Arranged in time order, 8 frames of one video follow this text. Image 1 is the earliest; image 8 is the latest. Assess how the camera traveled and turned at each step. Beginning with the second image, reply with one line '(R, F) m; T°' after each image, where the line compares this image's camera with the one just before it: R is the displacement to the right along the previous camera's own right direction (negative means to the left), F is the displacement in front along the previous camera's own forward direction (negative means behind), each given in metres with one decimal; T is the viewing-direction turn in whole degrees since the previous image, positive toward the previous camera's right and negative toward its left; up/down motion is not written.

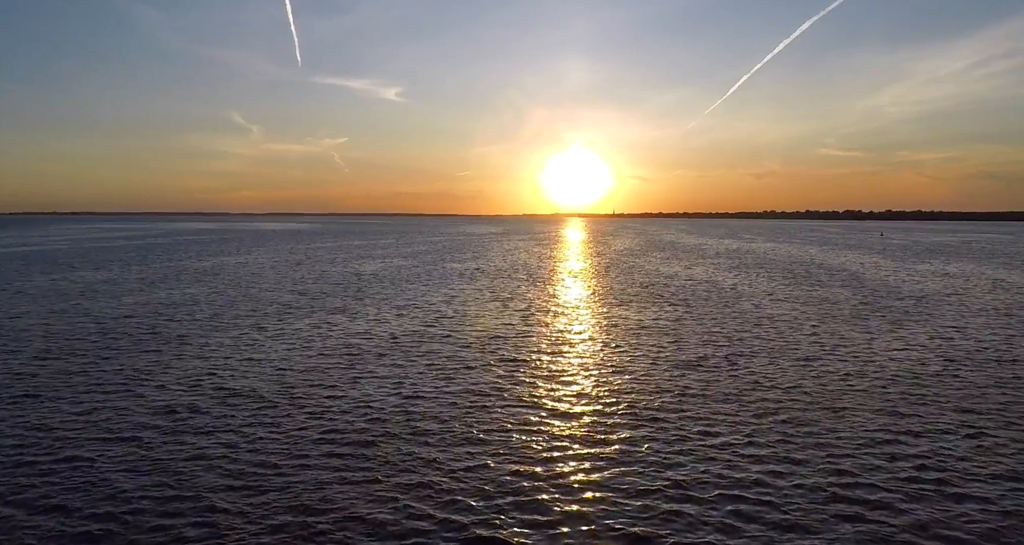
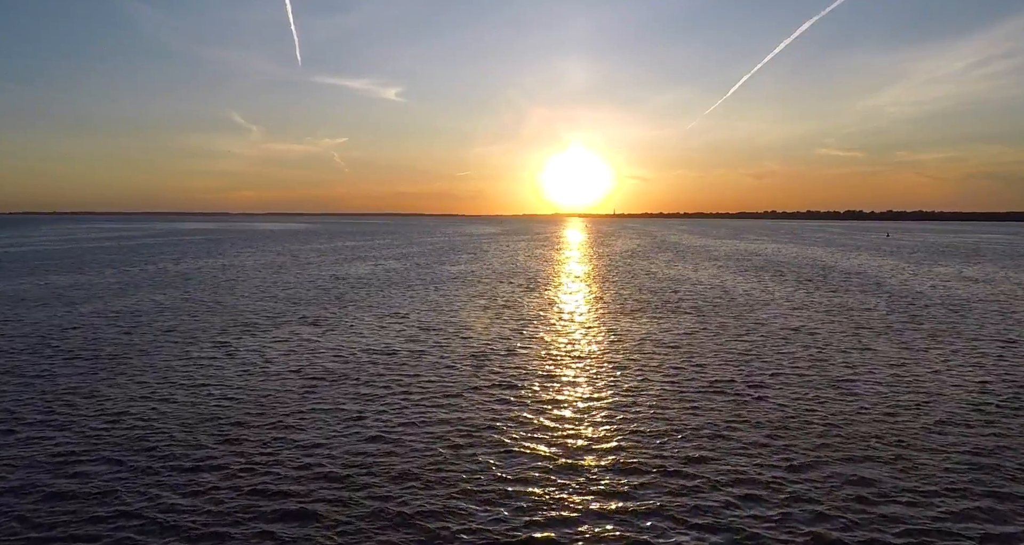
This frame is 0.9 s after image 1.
(+0.2, +2.8) m; 0°
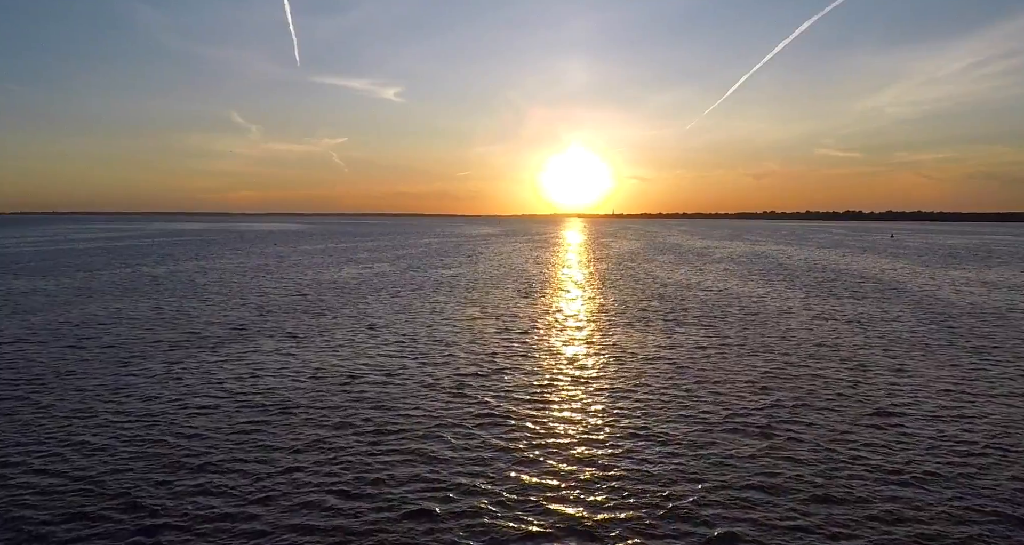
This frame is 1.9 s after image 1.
(+0.3, +2.7) m; 0°
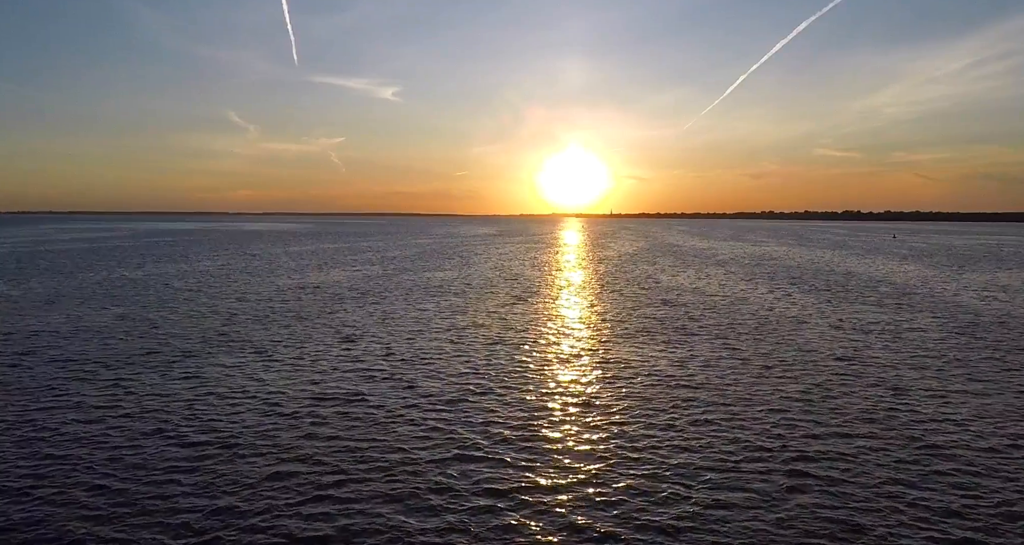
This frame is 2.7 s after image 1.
(+0.2, +2.3) m; 0°
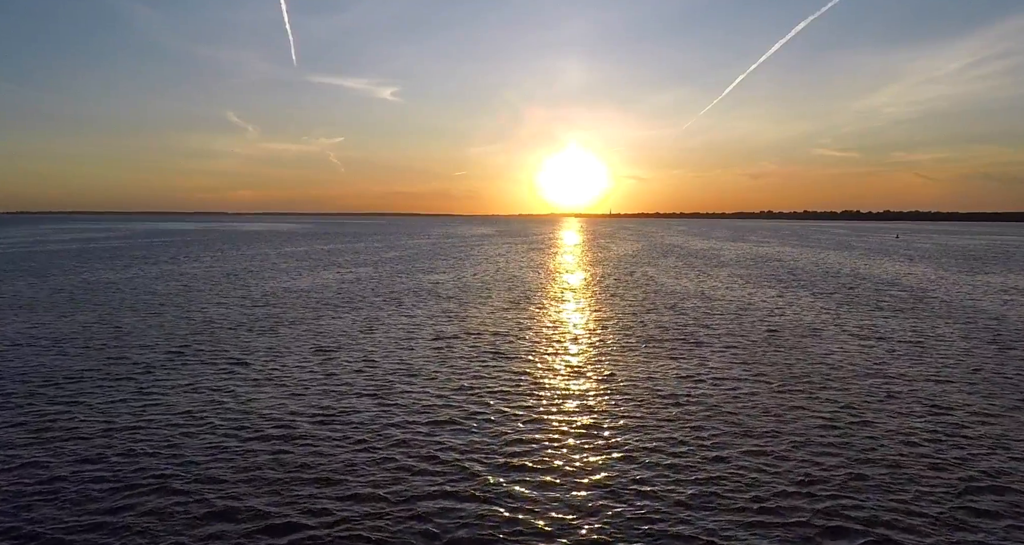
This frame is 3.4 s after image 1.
(+0.1, +1.7) m; 0°
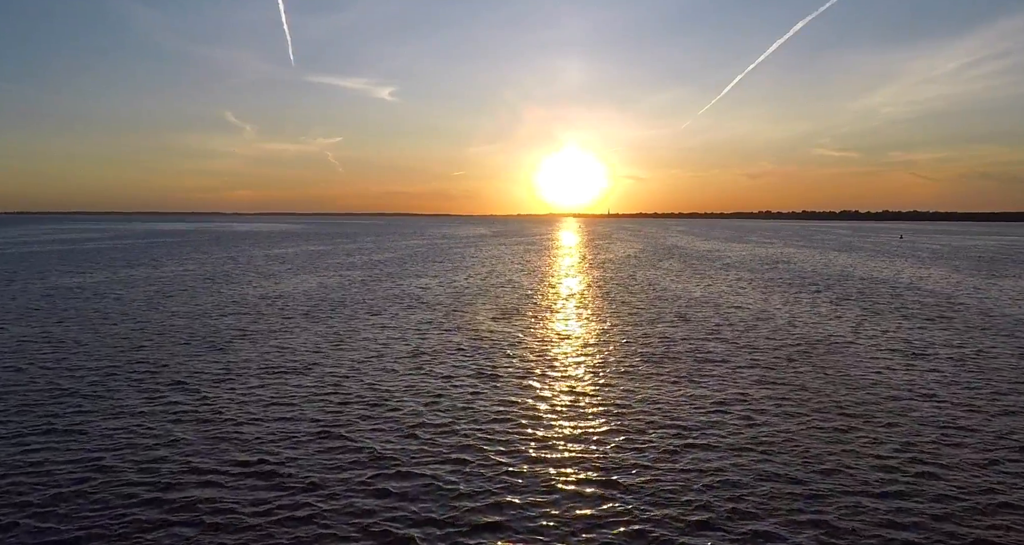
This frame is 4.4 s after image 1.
(+0.2, +2.8) m; 0°
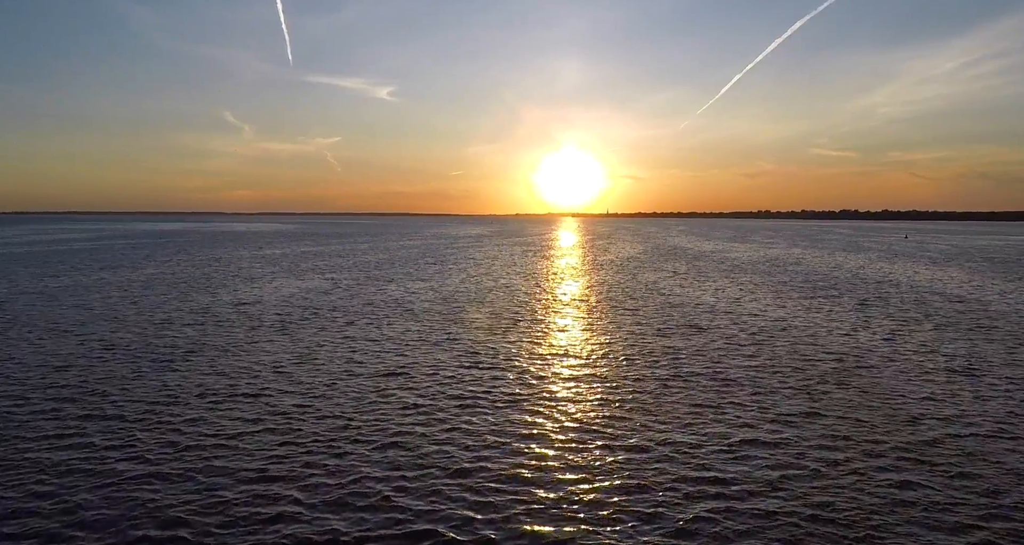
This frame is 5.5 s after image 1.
(+0.2, +2.8) m; 0°
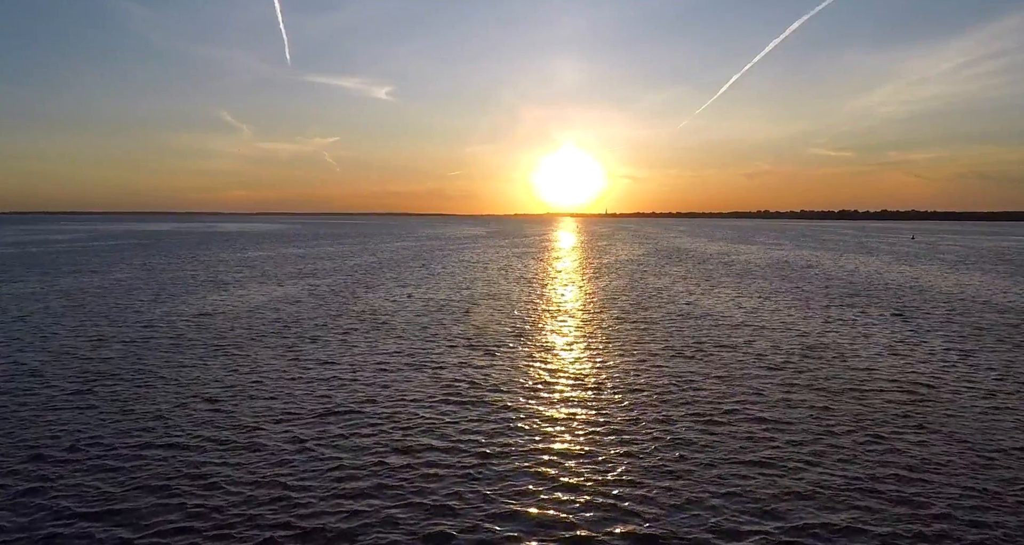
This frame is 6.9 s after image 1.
(+0.1, +3.5) m; 0°
